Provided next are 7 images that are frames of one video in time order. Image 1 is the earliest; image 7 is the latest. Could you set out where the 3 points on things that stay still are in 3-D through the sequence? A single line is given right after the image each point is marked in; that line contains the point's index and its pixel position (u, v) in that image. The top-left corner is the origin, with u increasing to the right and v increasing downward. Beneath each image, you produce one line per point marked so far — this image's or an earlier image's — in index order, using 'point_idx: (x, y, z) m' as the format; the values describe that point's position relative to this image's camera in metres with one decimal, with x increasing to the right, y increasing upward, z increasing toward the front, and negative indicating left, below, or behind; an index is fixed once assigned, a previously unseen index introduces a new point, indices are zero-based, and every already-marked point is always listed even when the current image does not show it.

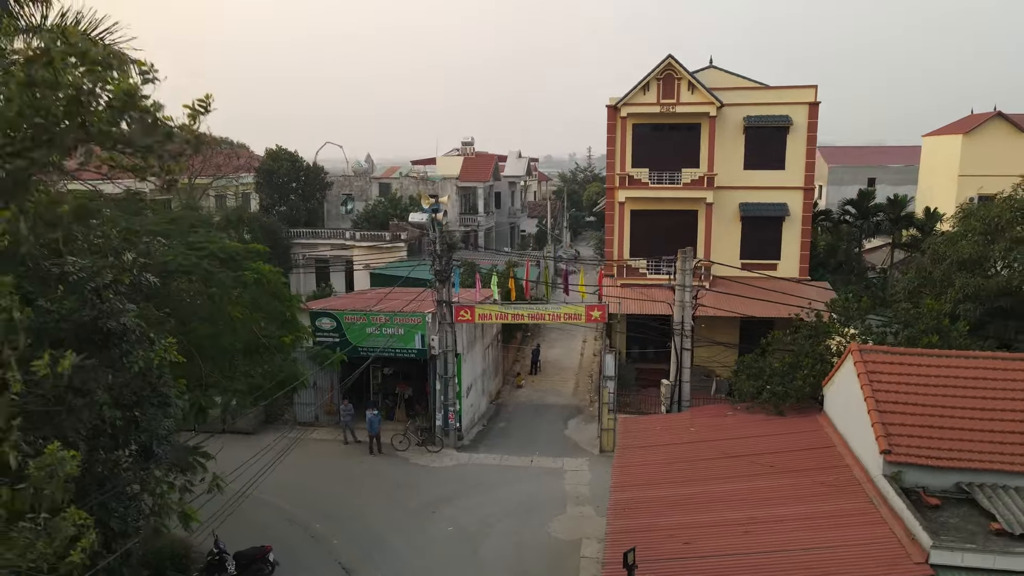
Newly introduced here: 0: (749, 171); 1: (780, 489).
0: (+5.5, +2.7, +17.4) m
1: (+2.9, -2.2, +8.0) m
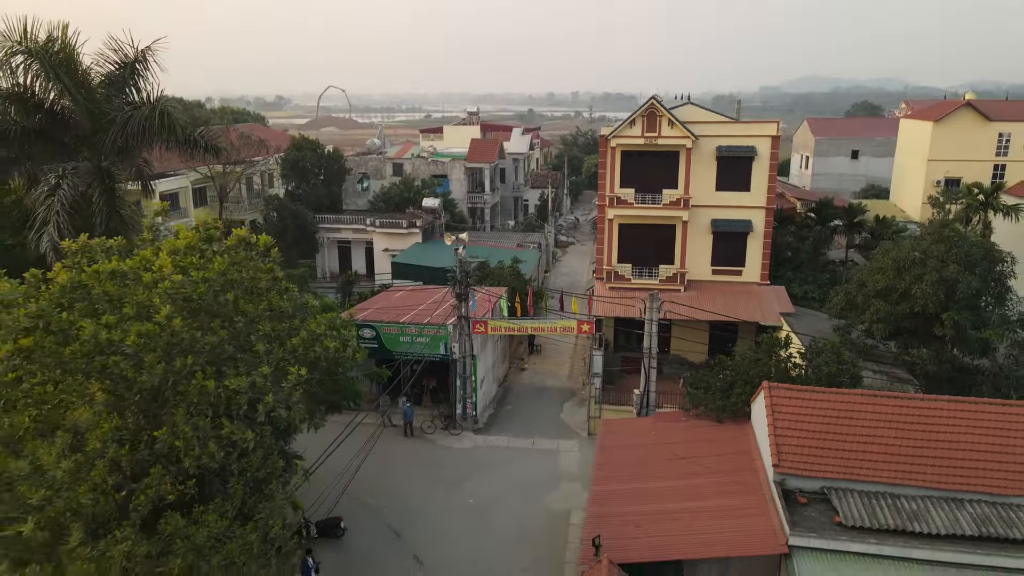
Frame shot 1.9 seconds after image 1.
0: (+5.7, +2.6, +20.4) m
1: (+3.0, -3.1, +11.5) m
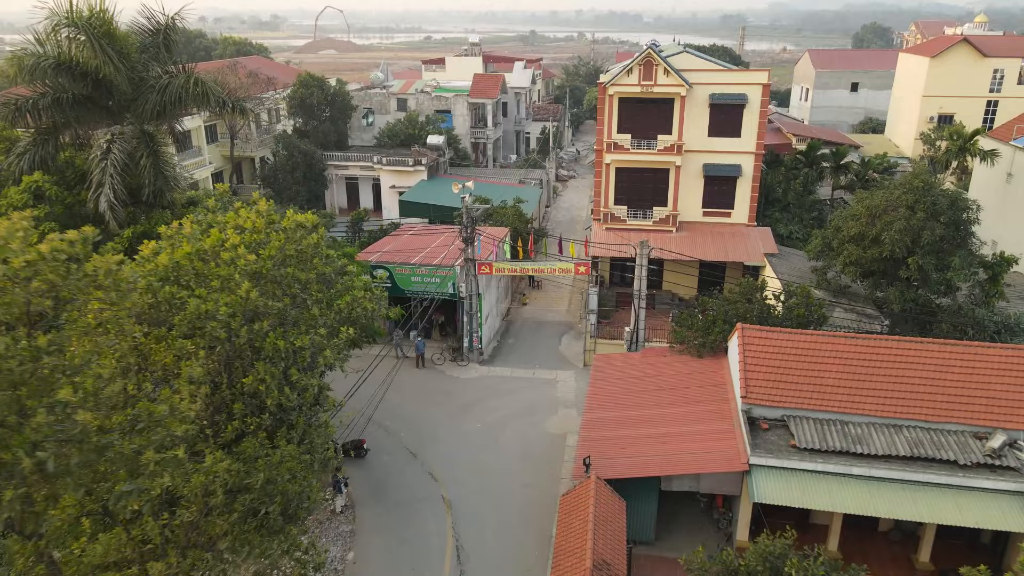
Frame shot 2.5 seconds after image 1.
0: (+5.8, +4.3, +21.5) m
1: (+3.1, -2.2, +13.2) m
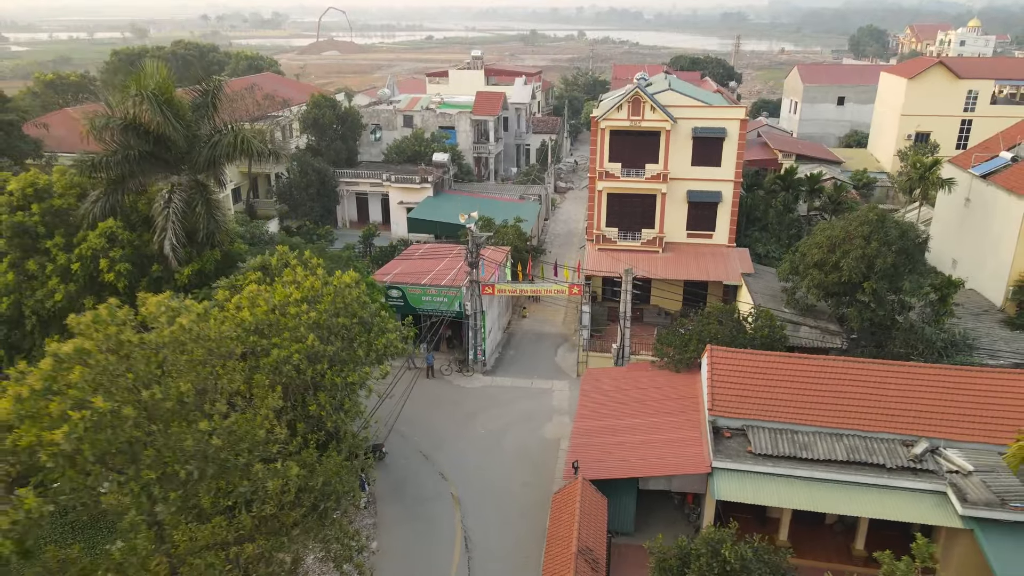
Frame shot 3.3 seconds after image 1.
0: (+5.8, +3.8, +23.6) m
1: (+3.1, -2.8, +15.3) m
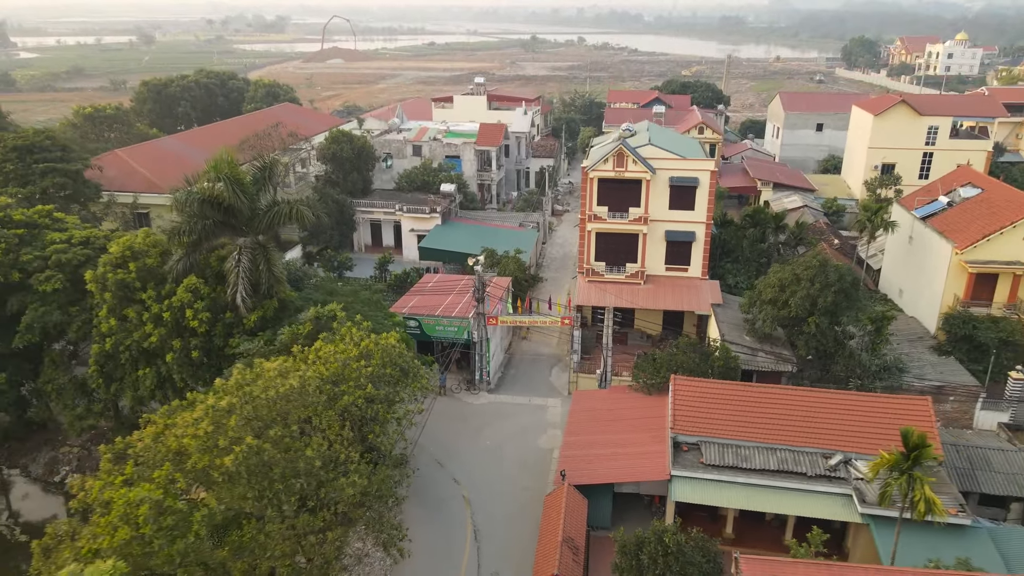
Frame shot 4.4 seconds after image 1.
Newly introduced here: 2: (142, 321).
0: (+5.8, +2.8, +27.1) m
1: (+3.1, -3.8, +18.8) m
2: (-8.9, -0.8, +17.9) m
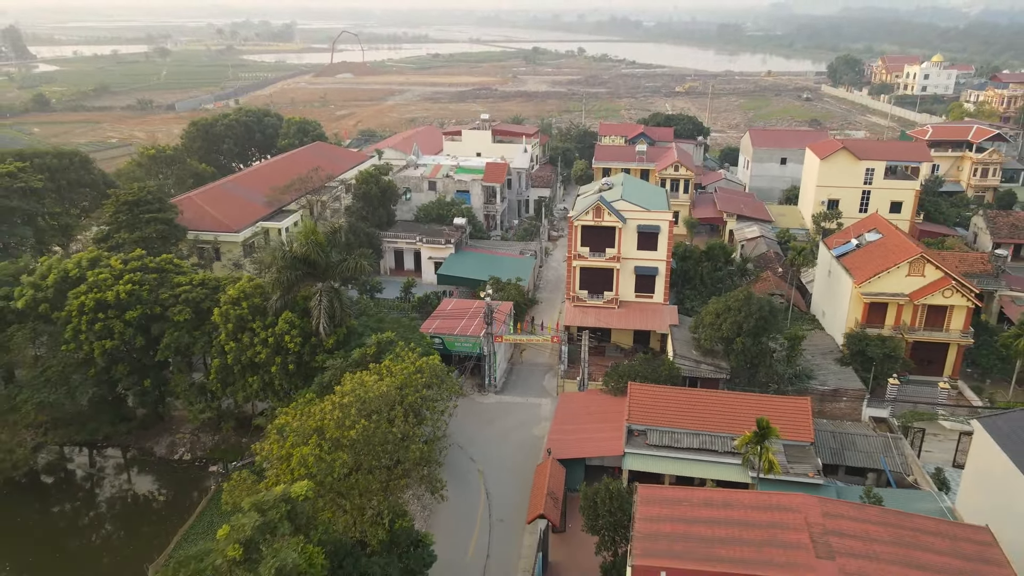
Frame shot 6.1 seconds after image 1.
0: (+5.9, +1.7, +34.4) m
1: (+3.1, -4.9, +26.2) m
2: (-8.8, -1.8, +25.2) m
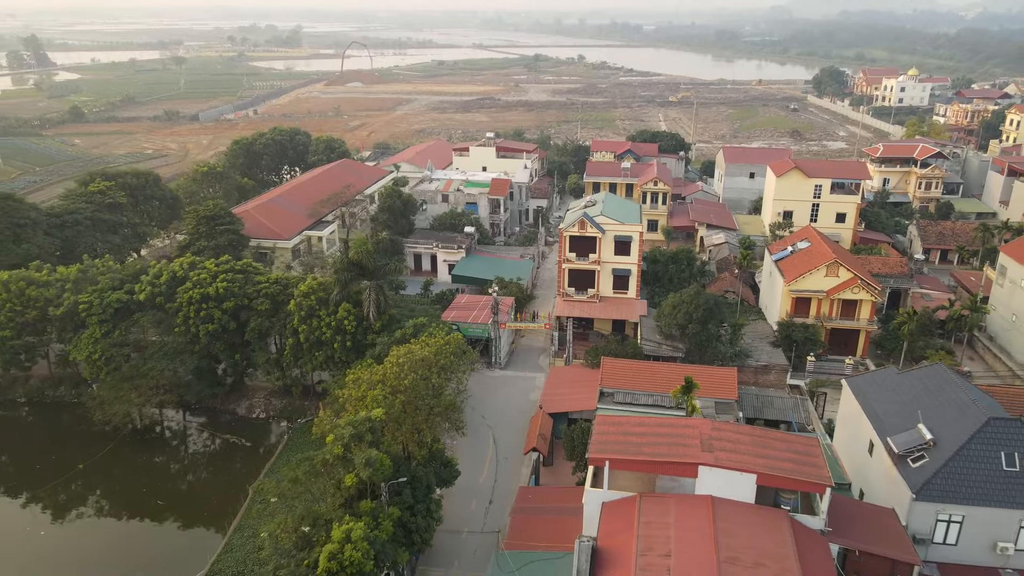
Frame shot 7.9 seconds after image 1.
0: (+6.0, +1.8, +42.8) m
1: (+3.2, -4.8, +34.5) m
2: (-8.8, -1.7, +33.6) m
